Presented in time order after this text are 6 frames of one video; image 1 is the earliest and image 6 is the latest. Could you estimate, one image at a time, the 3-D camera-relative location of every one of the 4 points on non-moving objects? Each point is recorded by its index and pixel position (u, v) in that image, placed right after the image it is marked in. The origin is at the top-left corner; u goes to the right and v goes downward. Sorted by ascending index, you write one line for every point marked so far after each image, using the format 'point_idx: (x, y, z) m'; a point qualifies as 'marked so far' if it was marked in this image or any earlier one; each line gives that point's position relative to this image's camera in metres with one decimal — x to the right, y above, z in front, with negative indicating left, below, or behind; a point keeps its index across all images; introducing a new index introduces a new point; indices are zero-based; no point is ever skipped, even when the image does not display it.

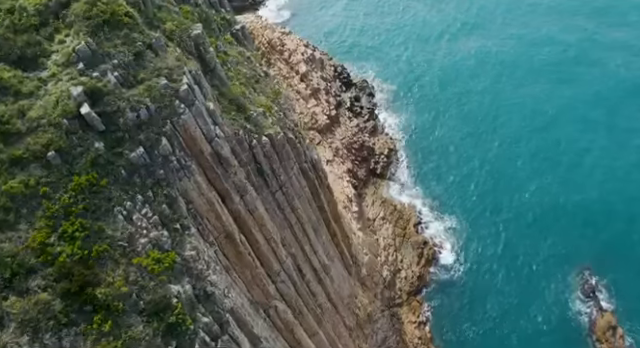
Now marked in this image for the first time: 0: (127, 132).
0: (-6.5, +1.4, +19.3) m
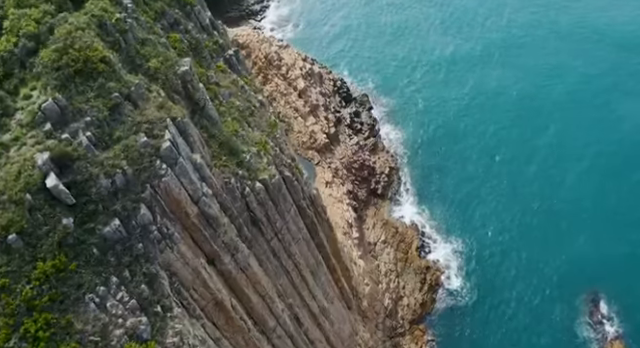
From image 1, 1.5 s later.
0: (-6.6, -0.9, +17.1) m
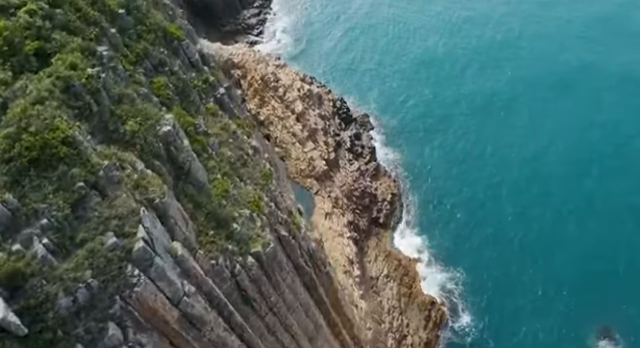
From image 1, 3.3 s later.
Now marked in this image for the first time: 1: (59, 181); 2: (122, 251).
0: (-6.5, -3.8, +14.3) m
1: (-7.3, -0.2, +16.1) m
2: (-5.4, -2.2, +15.8) m
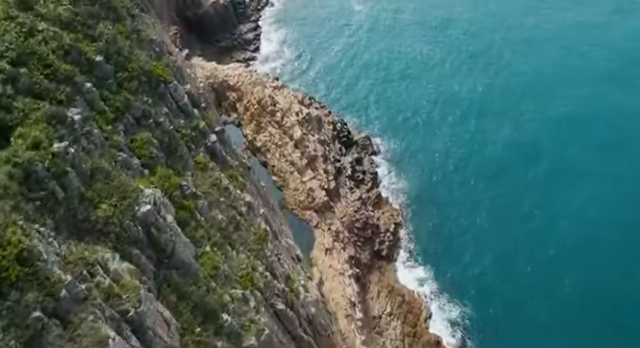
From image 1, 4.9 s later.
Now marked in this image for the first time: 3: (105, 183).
0: (-6.5, -6.9, +11.7) m
1: (-7.2, -3.2, +13.4) m
2: (-5.4, -5.2, +13.2) m
3: (-7.2, -0.3, +19.4) m
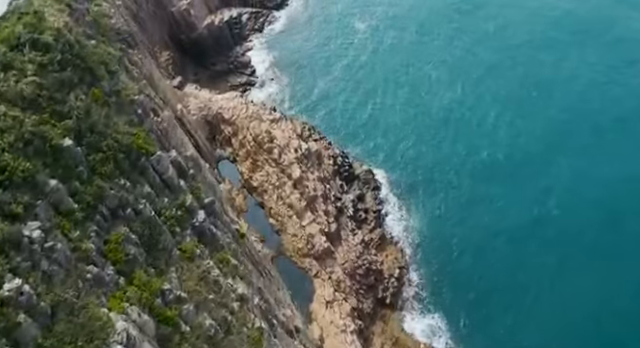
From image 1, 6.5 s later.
0: (-6.4, -11.0, +8.8) m
1: (-7.1, -7.3, +10.4) m
2: (-5.3, -9.2, +10.3) m
3: (-7.1, -4.2, +16.4) m
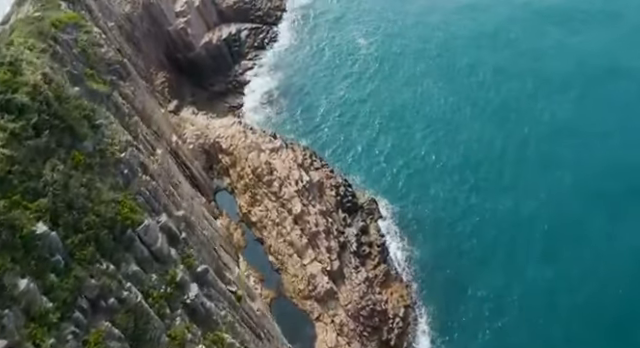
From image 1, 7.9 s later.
0: (-6.3, -14.2, +6.9) m
1: (-7.0, -10.4, +8.4) m
2: (-5.2, -12.4, +8.3) m
3: (-7.0, -7.2, +14.2) m
